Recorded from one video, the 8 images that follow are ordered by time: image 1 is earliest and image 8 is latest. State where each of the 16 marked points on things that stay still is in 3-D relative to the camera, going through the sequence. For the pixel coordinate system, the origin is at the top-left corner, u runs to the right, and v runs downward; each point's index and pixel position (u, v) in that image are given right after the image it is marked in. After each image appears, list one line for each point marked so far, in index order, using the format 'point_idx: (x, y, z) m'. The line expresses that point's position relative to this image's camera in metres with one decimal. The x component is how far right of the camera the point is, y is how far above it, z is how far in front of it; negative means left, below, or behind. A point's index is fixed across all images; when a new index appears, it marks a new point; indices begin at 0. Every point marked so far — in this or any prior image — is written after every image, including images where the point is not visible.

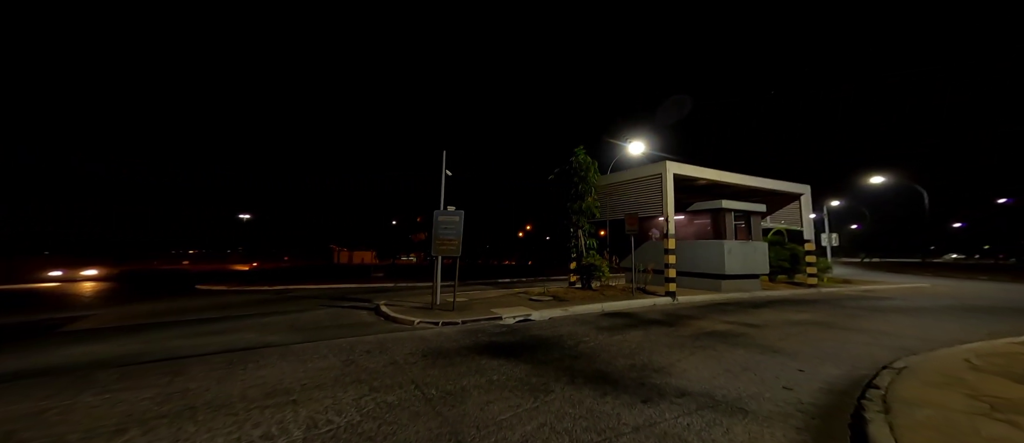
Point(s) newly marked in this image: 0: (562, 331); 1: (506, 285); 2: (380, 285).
0: (+1.0, -2.3, +7.2) m
1: (-0.3, -3.2, +16.9) m
2: (-5.8, -2.7, +14.4) m
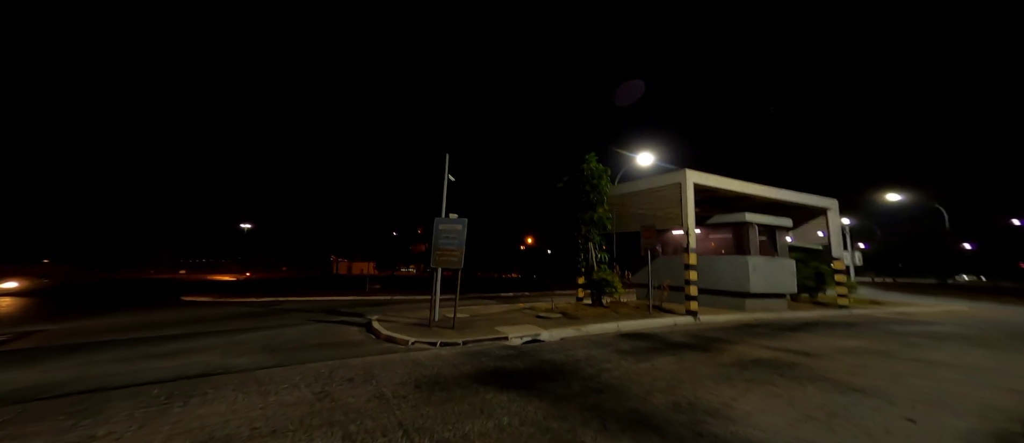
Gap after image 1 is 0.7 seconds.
0: (+1.2, -2.5, +6.2) m
1: (-0.1, -3.8, +15.9) m
2: (-5.5, -3.0, +13.5) m
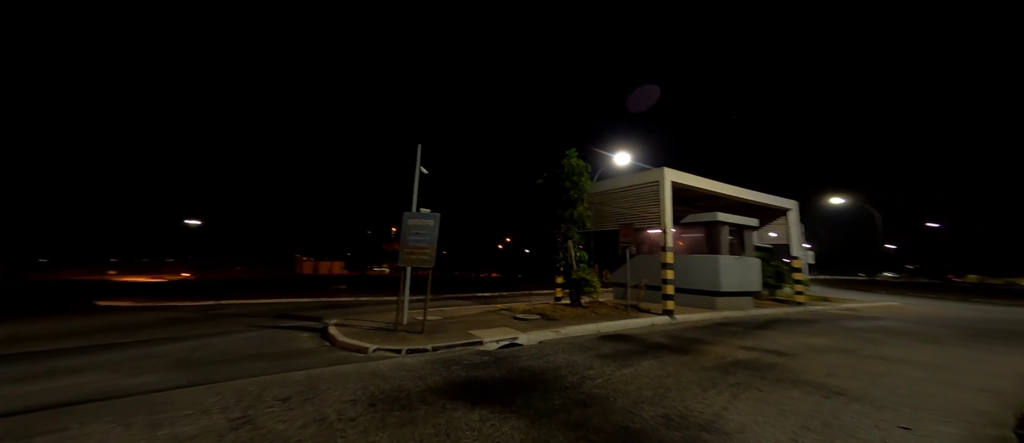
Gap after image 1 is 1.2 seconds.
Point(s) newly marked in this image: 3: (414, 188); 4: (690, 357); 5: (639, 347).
0: (+0.8, -2.4, +5.8) m
1: (-1.3, -3.6, +15.3) m
2: (-6.5, -2.9, +12.5) m
3: (-2.8, +1.0, +9.7) m
4: (+3.3, -2.5, +6.3) m
5: (+2.7, -2.6, +7.1) m
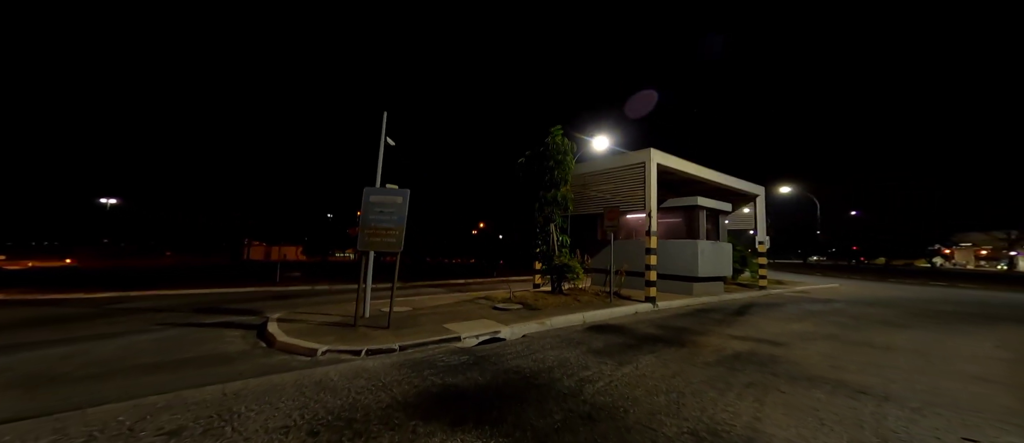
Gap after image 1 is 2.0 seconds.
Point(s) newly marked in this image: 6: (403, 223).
0: (+0.5, -2.1, +5.1) m
1: (-2.3, -2.9, +14.4) m
2: (-7.3, -2.2, +11.1) m
3: (-3.3, +1.5, +8.5) m
4: (+3.0, -2.2, +5.8) m
5: (+2.3, -2.3, +6.6) m
6: (-2.3, -0.1, +7.0) m
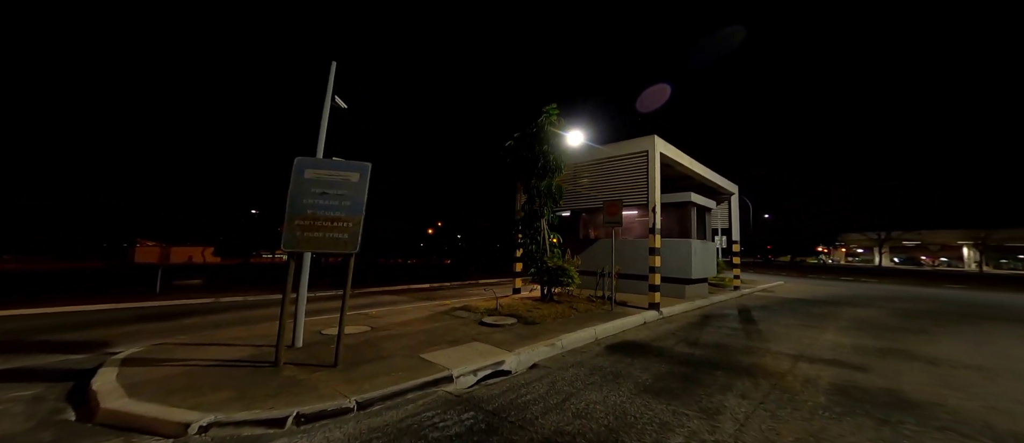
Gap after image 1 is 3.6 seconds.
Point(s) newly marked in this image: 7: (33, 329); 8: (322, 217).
0: (+0.9, -1.9, +3.2) m
1: (-3.2, -2.7, +12.1) m
2: (-7.7, -1.9, +8.2) m
3: (-3.4, +1.7, +6.1) m
4: (+3.2, -2.0, +4.3) m
5: (+2.4, -2.1, +5.0) m
6: (-2.1, +0.1, +4.8) m
7: (-7.3, -1.6, +5.2) m
8: (-2.6, +0.1, +4.8) m
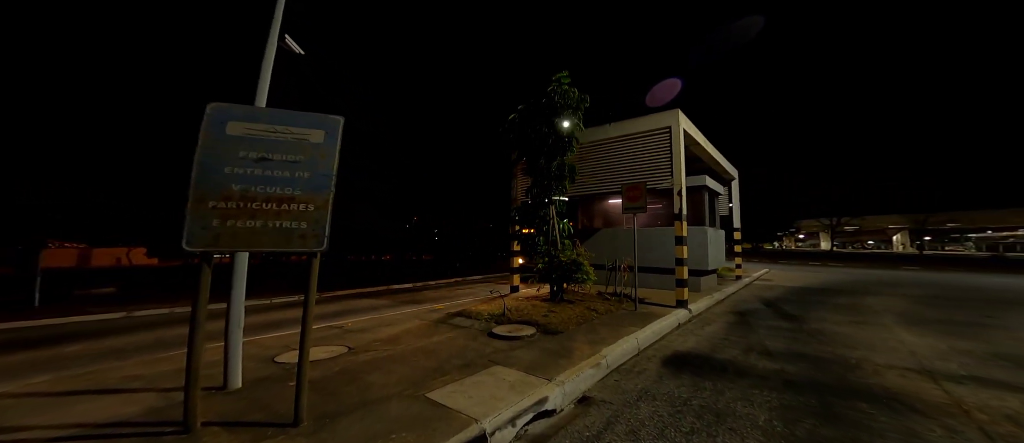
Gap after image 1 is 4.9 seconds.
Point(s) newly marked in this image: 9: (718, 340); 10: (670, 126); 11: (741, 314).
0: (+1.5, -1.6, +1.8) m
1: (-3.3, -2.4, +10.4) m
2: (-7.4, -1.7, +6.1) m
3: (-3.0, +1.9, +4.3) m
4: (+3.7, -1.7, +3.0) m
5: (+2.9, -1.8, +3.7) m
6: (-1.7, +0.3, +3.1) m
7: (-6.8, -1.5, +3.2) m
8: (-2.2, +0.3, +3.0) m
9: (+3.6, -2.0, +5.6) m
10: (+4.0, +2.4, +8.5) m
11: (+5.5, -2.2, +8.1) m
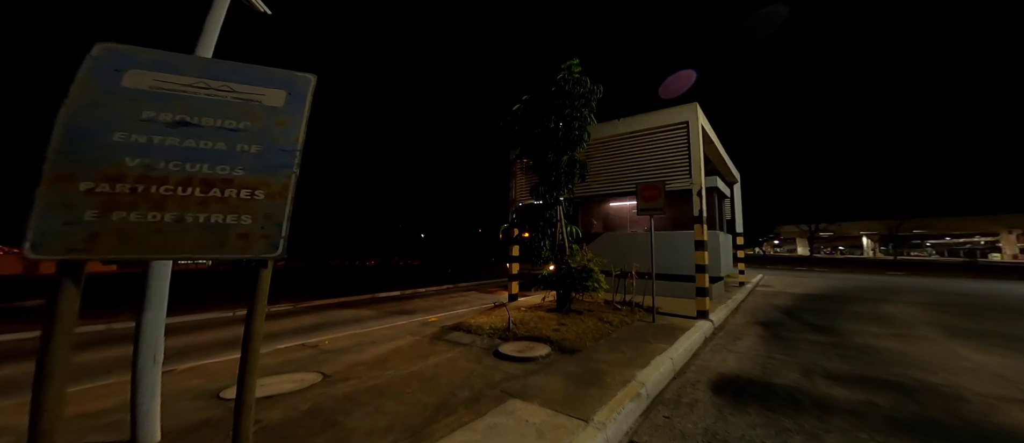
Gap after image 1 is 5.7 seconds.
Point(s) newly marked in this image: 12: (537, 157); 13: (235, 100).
0: (+1.8, -1.6, +0.9) m
1: (-3.3, -2.4, +9.3) m
2: (-7.3, -1.7, +4.9) m
3: (-2.8, +2.0, +3.3) m
4: (+4.0, -1.7, +2.3) m
5: (+3.2, -1.8, +2.8) m
6: (-1.4, +0.4, +2.2) m
7: (-6.5, -1.4, +2.0) m
8: (-1.9, +0.4, +2.0) m
9: (+3.7, -2.0, +4.8) m
10: (+4.1, +2.4, +7.8) m
11: (+5.6, -2.2, +7.3) m
12: (+0.5, +1.6, +7.9) m
13: (-1.7, +0.9, +2.2) m
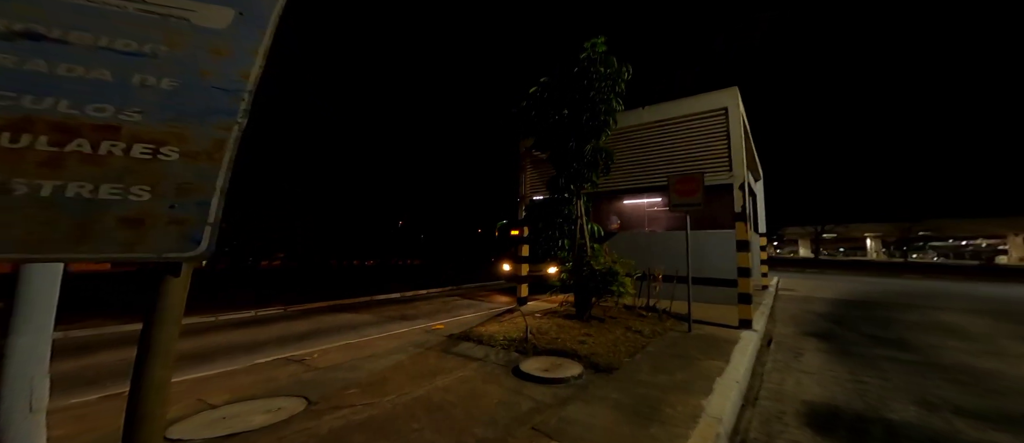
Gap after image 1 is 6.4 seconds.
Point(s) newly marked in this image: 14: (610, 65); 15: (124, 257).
0: (+2.1, -1.5, +0.1) m
1: (-3.0, -2.3, +8.4) m
2: (-7.0, -1.6, +4.0) m
3: (-2.4, +2.1, +2.4) m
4: (+4.3, -1.6, +1.4) m
5: (+3.5, -1.7, +2.0) m
6: (-1.0, +0.5, +1.3) m
7: (-6.2, -1.2, +1.1) m
8: (-1.5, +0.5, +1.2) m
9: (+4.1, -1.9, +3.9) m
10: (+4.4, +2.4, +6.9) m
11: (+5.9, -2.2, +6.4) m
12: (+0.8, +1.6, +7.0) m
13: (-1.4, +1.0, +1.3) m
14: (+1.9, +3.2, +6.7) m
15: (-1.3, 0.0, +1.2) m
